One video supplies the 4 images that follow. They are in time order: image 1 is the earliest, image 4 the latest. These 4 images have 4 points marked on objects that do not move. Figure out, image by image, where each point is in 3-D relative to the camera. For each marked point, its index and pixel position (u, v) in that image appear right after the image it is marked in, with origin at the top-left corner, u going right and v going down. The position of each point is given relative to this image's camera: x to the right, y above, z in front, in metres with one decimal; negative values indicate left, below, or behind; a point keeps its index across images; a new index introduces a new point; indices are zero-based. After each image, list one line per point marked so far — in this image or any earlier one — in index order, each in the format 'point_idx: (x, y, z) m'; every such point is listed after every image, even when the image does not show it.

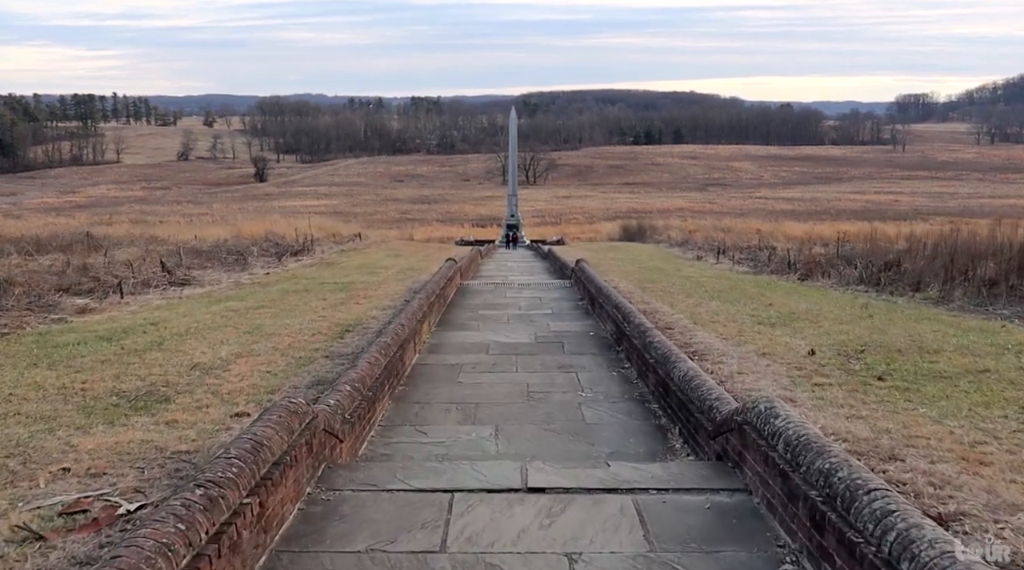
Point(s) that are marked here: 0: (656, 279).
0: (+2.7, +0.1, +18.5) m
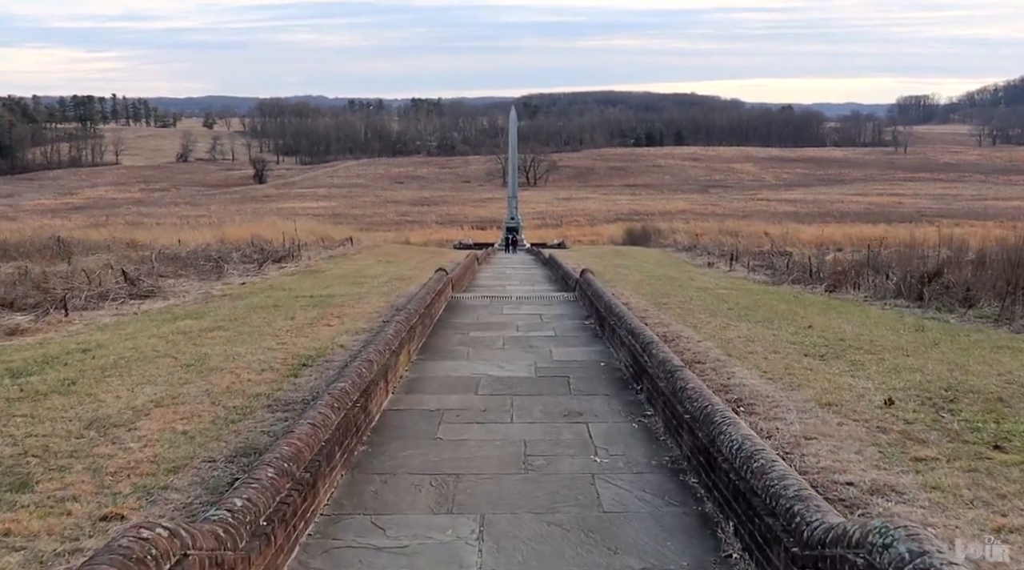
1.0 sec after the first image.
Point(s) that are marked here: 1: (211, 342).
0: (+2.6, -0.1, +16.6) m
1: (-3.3, -0.6, +11.0) m
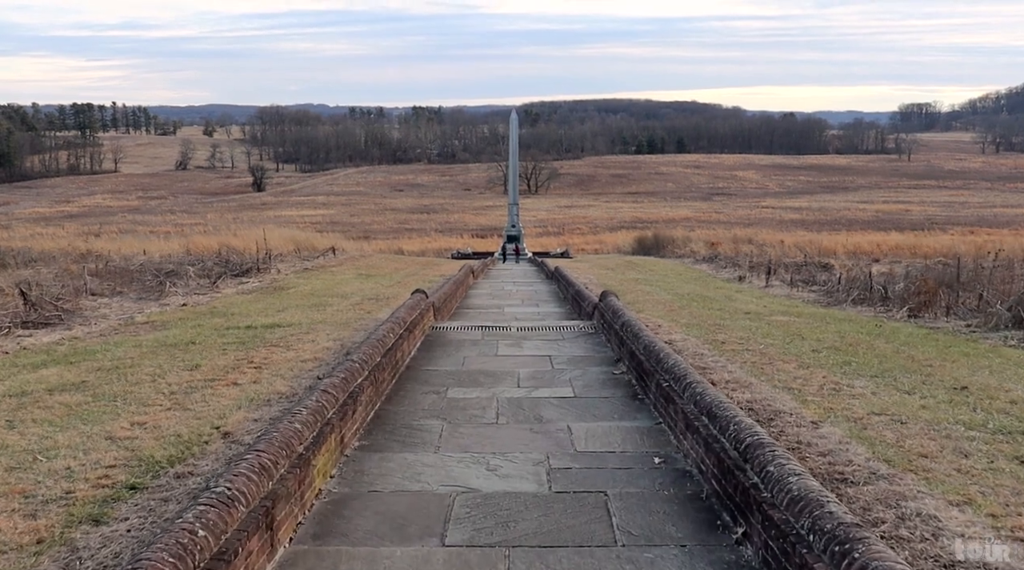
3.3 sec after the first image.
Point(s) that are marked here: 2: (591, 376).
0: (+2.6, -0.5, +12.6) m
1: (-3.4, -0.9, +7.0) m
2: (+0.7, -0.9, +9.3) m
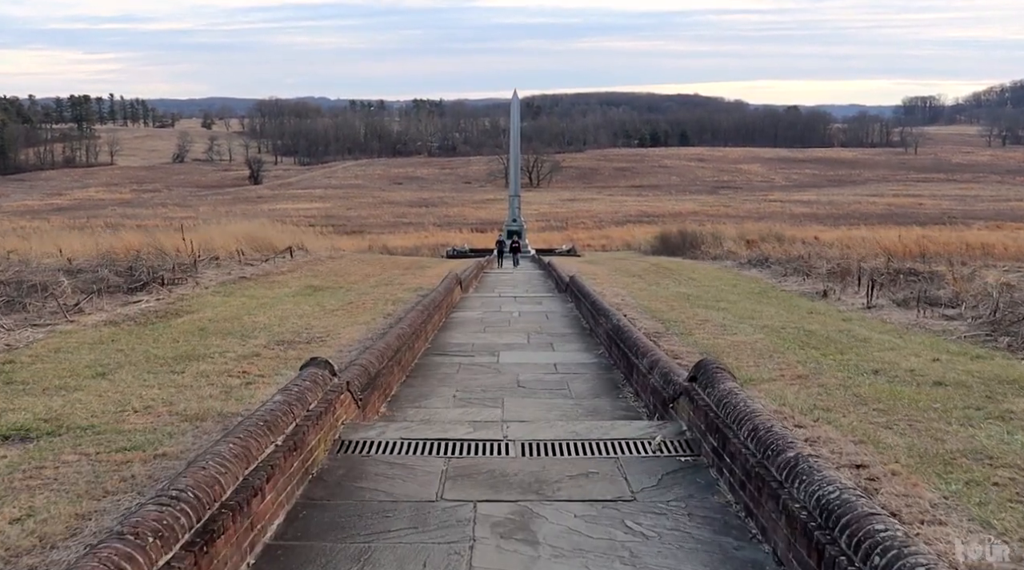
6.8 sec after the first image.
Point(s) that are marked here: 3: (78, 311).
0: (+2.6, -0.9, +5.7) m
1: (-3.4, -1.4, +0.1) m
2: (+0.7, -1.3, +2.5) m
3: (-6.5, -0.4, +15.0) m
